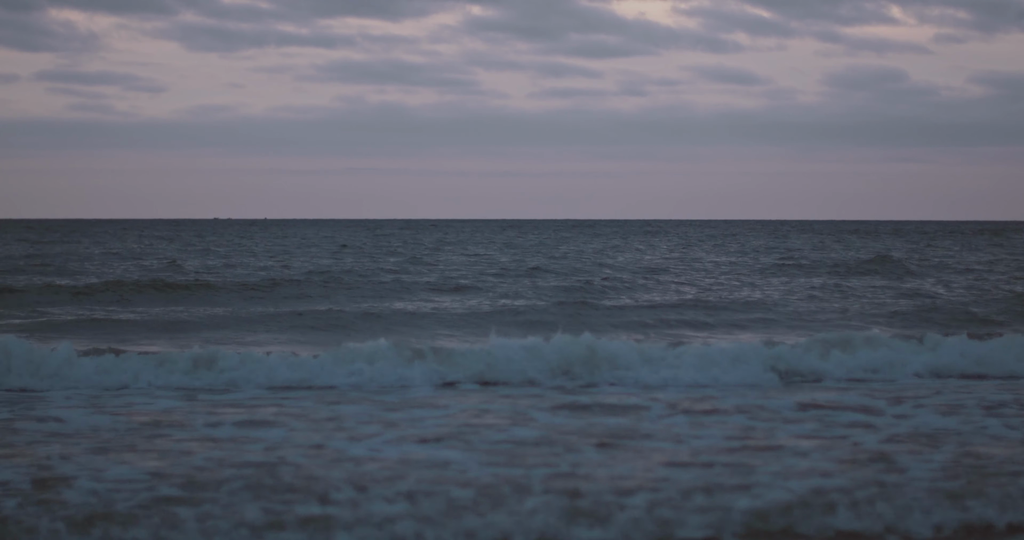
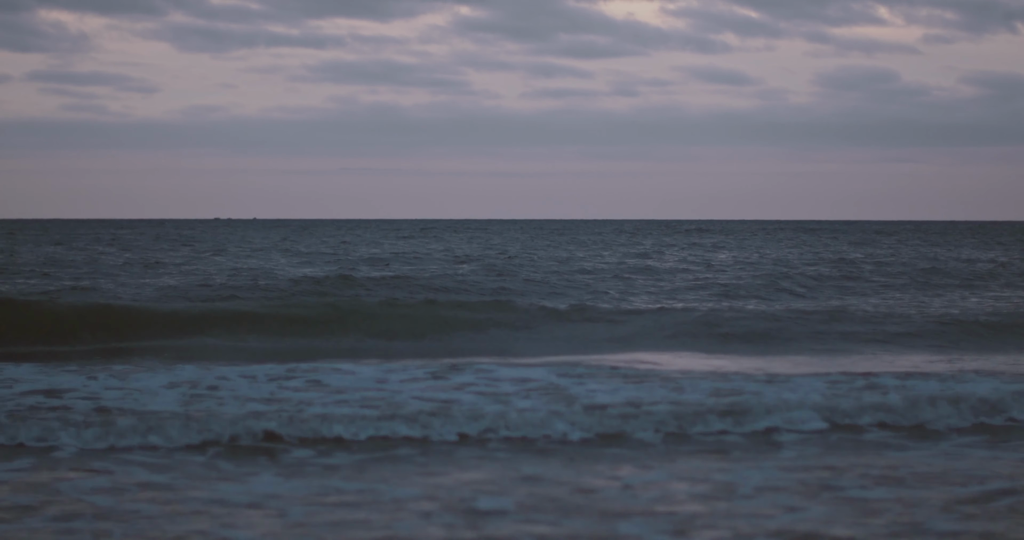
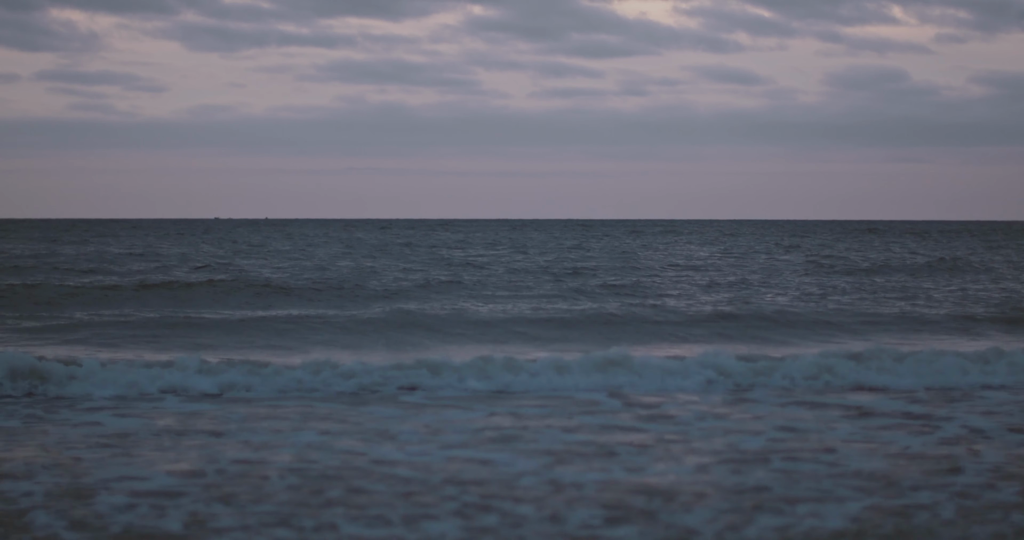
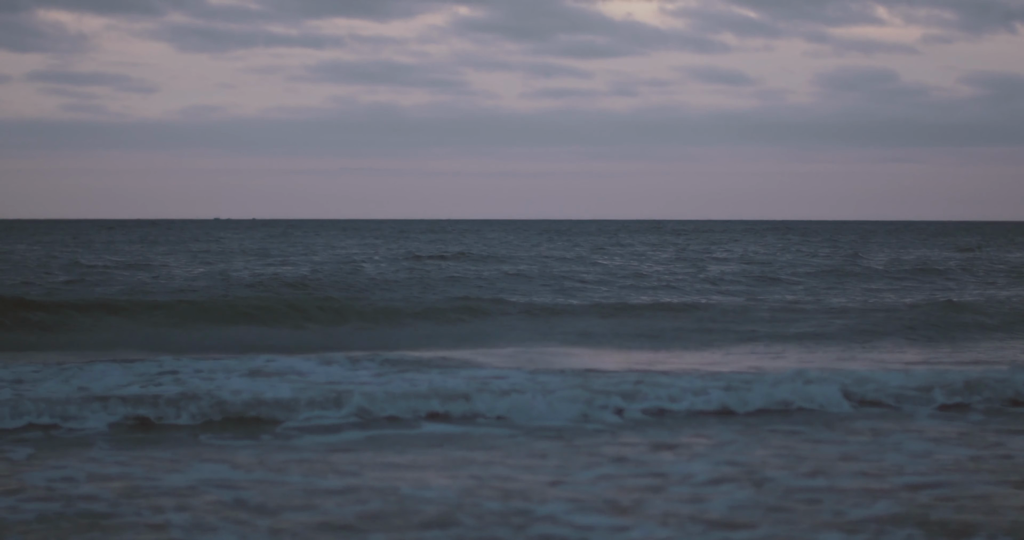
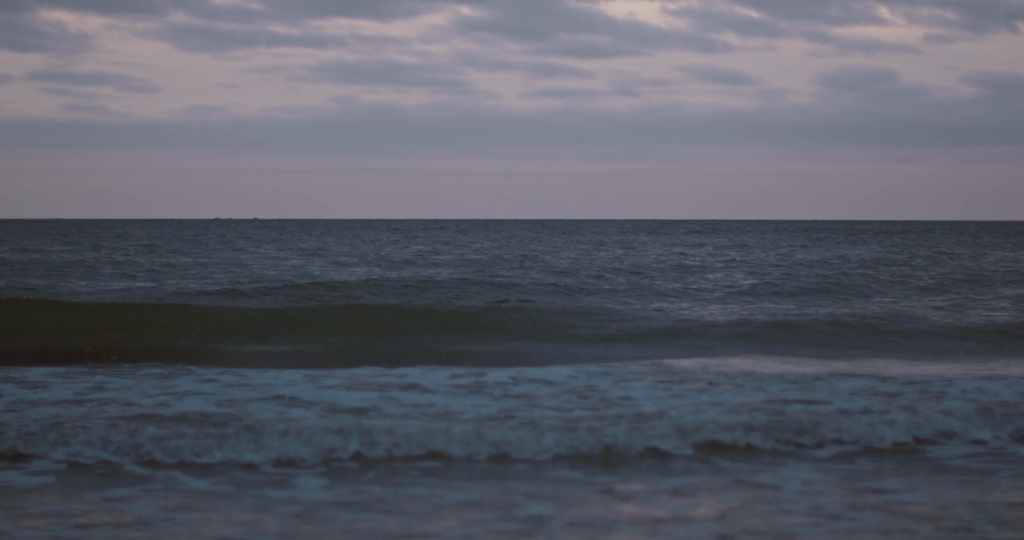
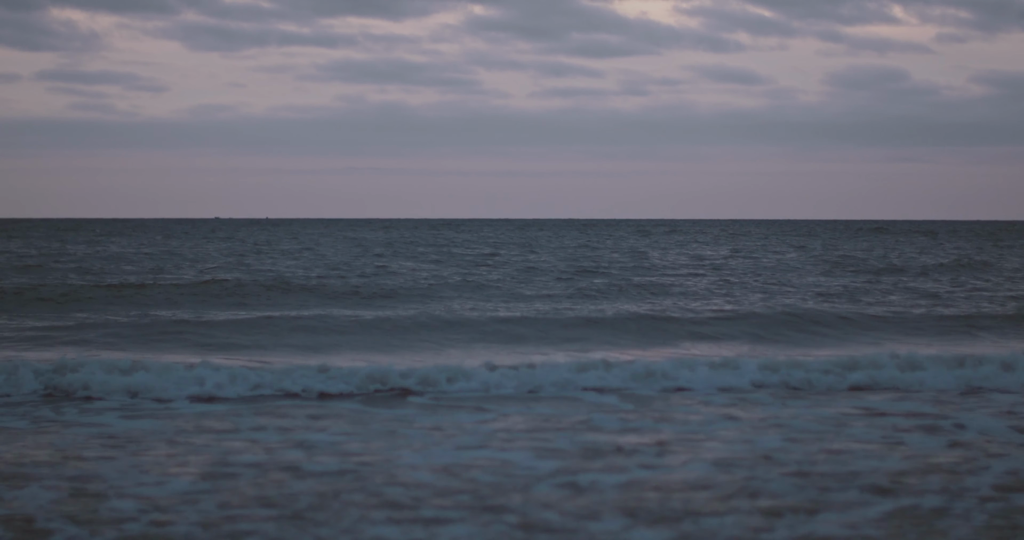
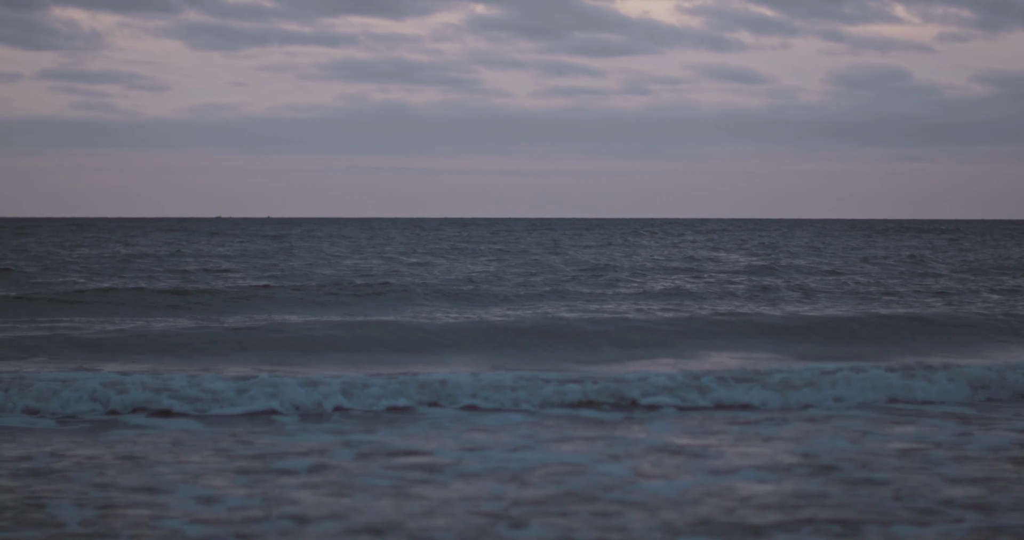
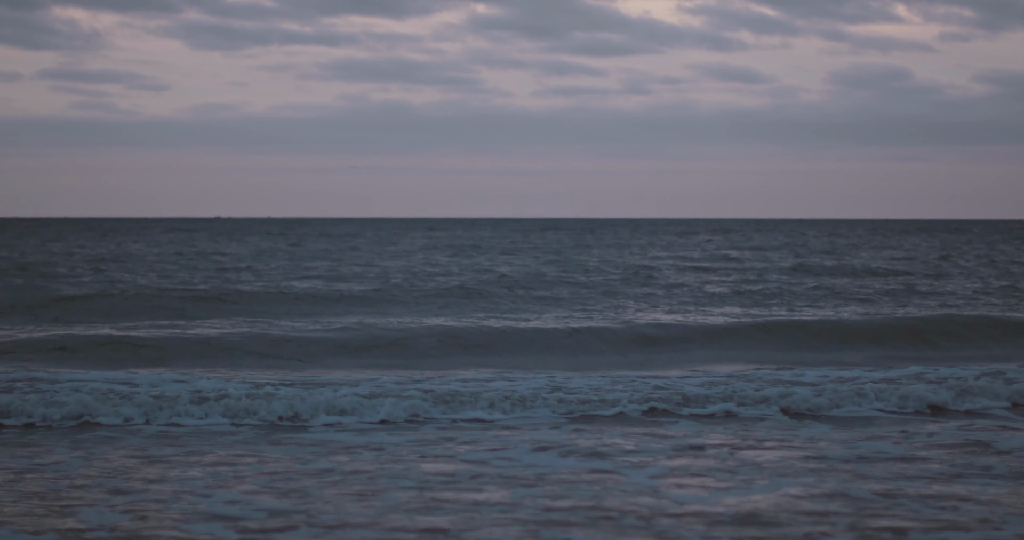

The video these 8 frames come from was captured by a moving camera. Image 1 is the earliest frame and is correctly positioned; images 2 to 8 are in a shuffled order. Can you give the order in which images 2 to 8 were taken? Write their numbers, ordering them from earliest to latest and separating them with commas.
3, 6, 7, 8, 4, 2, 5
